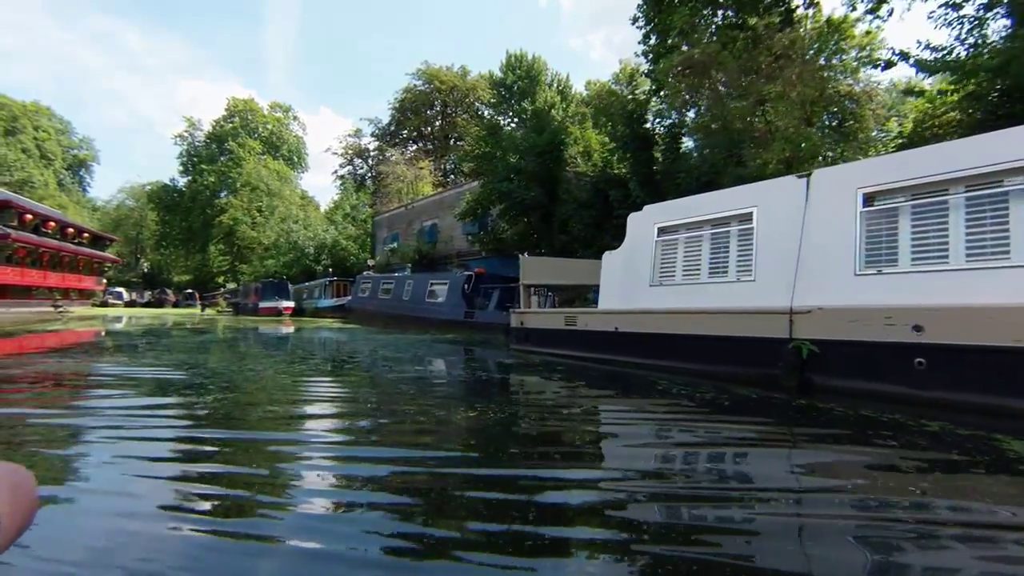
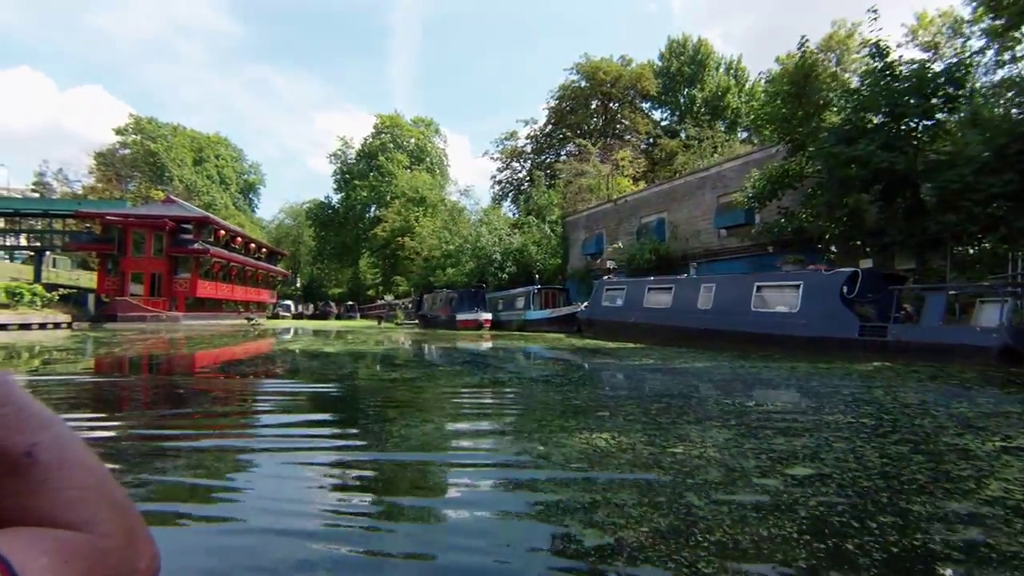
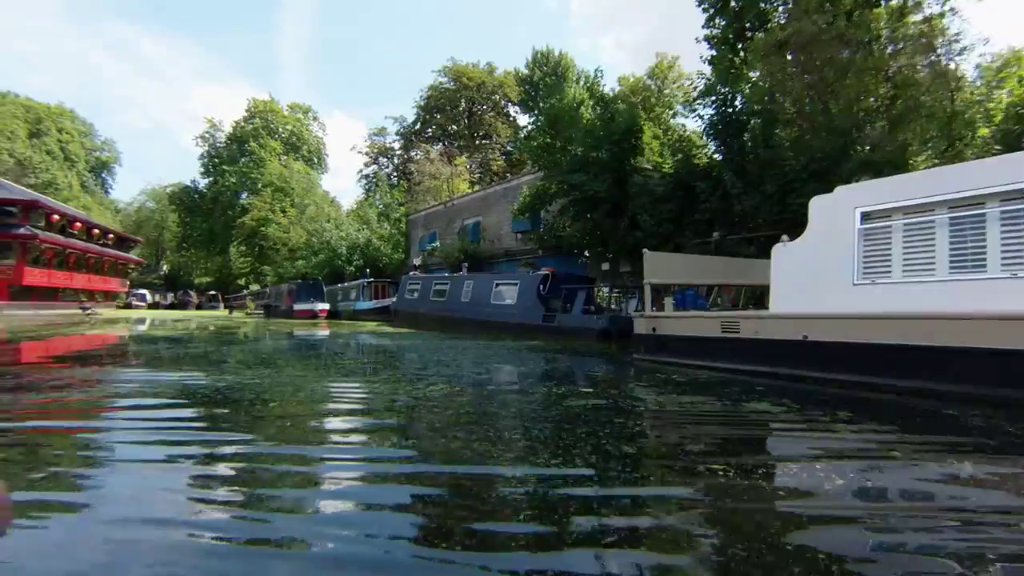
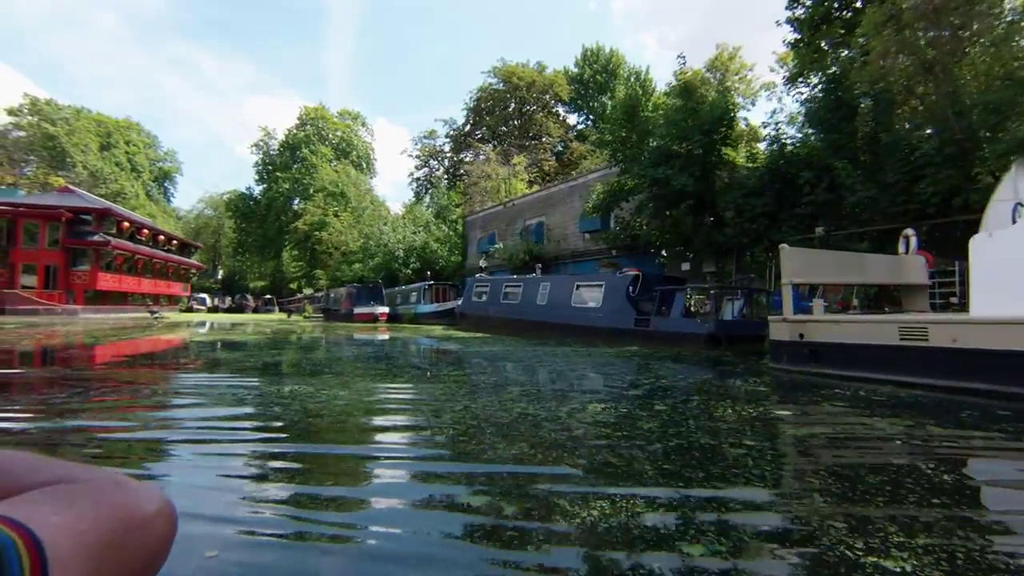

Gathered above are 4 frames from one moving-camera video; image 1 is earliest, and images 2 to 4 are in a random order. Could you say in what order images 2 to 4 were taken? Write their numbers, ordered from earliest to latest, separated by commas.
3, 4, 2
